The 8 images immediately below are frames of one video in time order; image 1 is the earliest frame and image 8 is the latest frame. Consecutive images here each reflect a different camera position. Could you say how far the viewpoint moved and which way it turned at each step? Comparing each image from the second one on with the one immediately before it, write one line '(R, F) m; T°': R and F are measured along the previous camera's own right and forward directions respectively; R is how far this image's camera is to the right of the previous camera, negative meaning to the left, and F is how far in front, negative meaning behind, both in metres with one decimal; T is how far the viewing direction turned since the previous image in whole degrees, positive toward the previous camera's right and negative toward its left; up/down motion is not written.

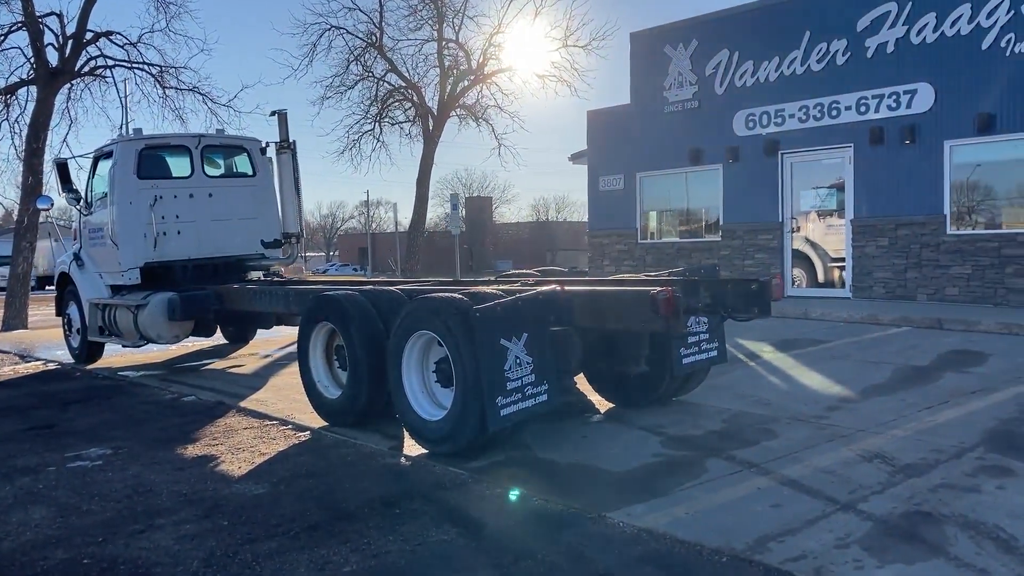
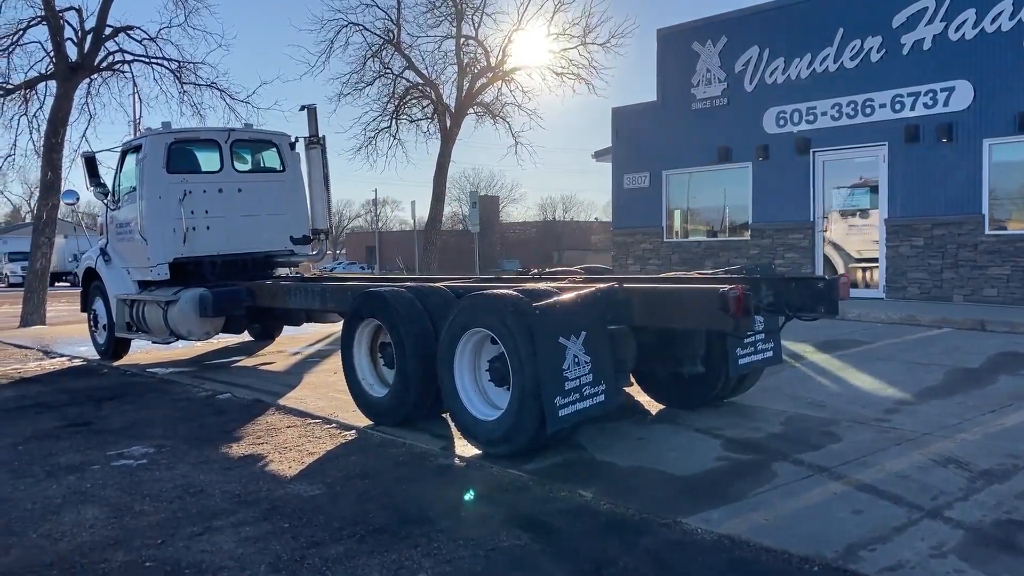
(-0.4, +0.2) m; 0°
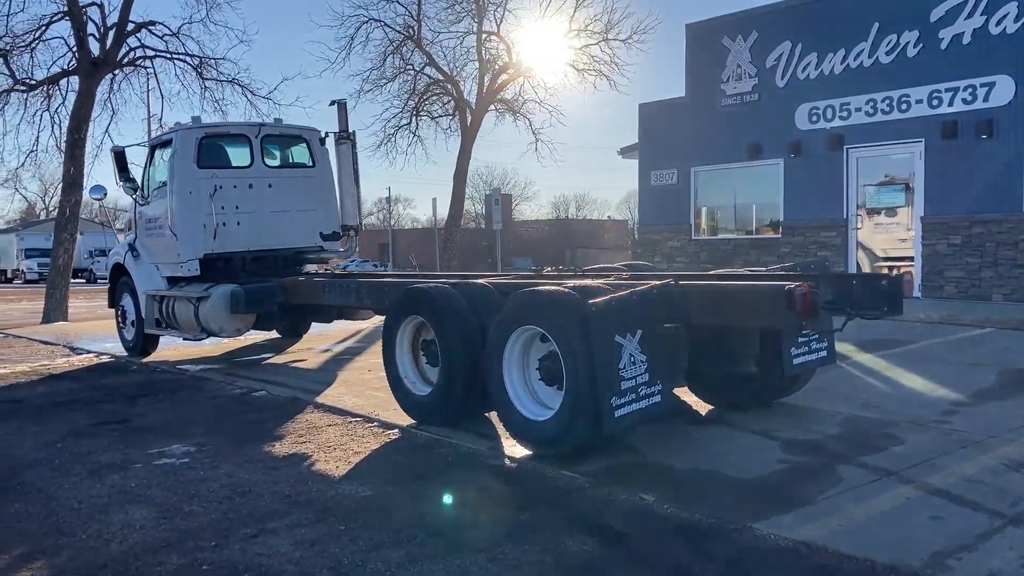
(-0.3, +0.2) m; -1°
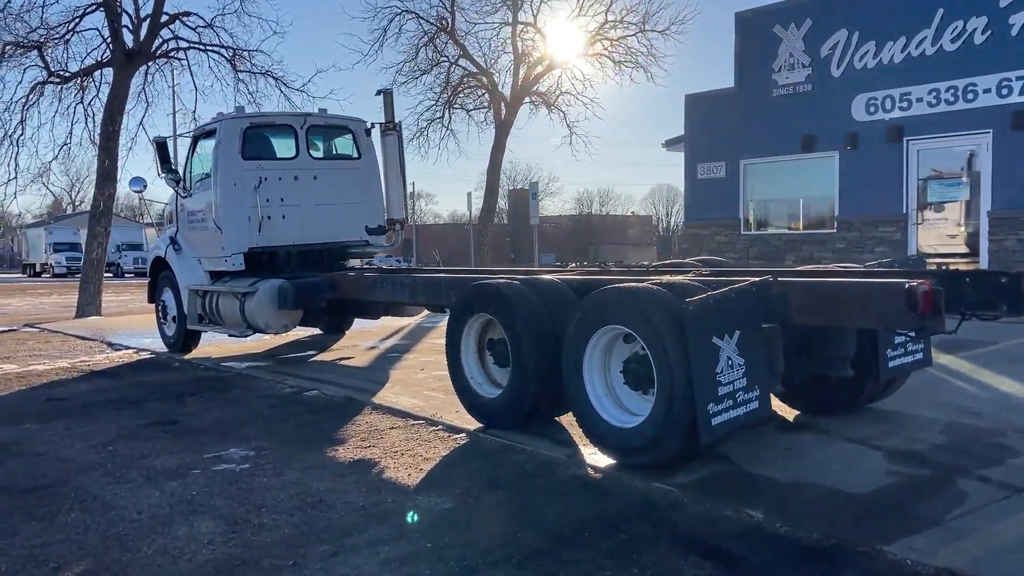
(-0.4, +0.4) m; -1°
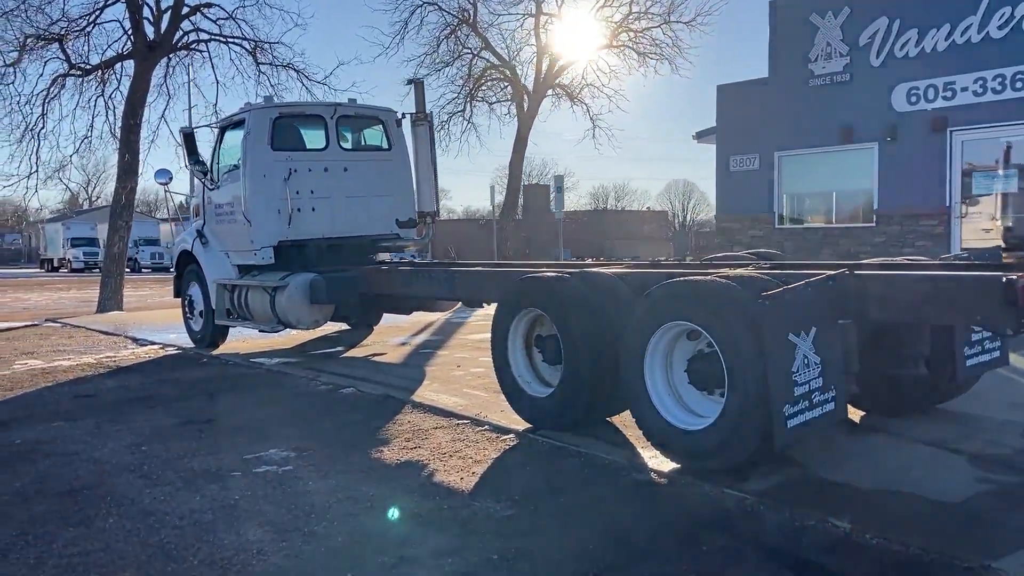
(-0.3, +0.3) m; -1°
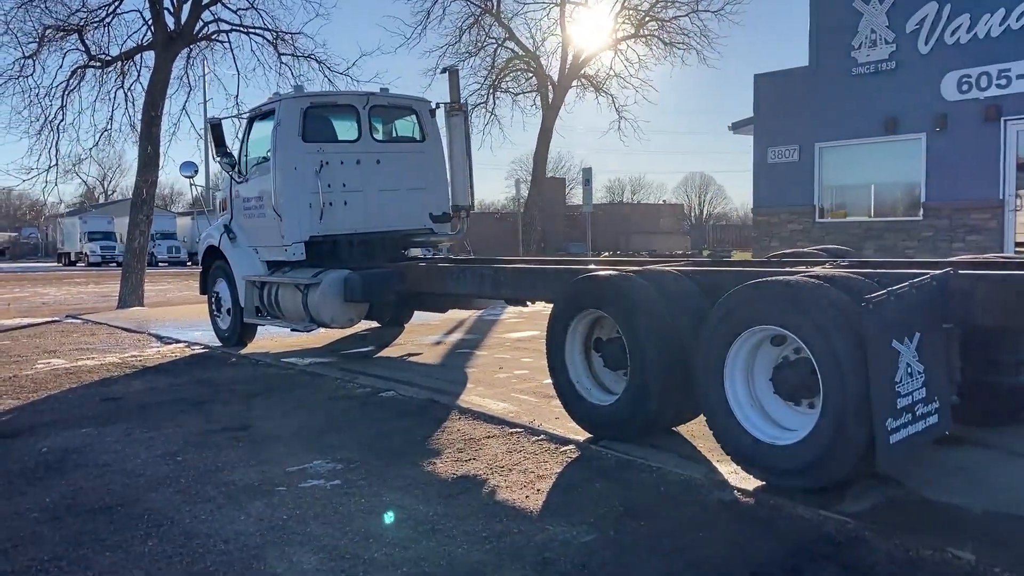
(-0.3, +0.4) m; -1°
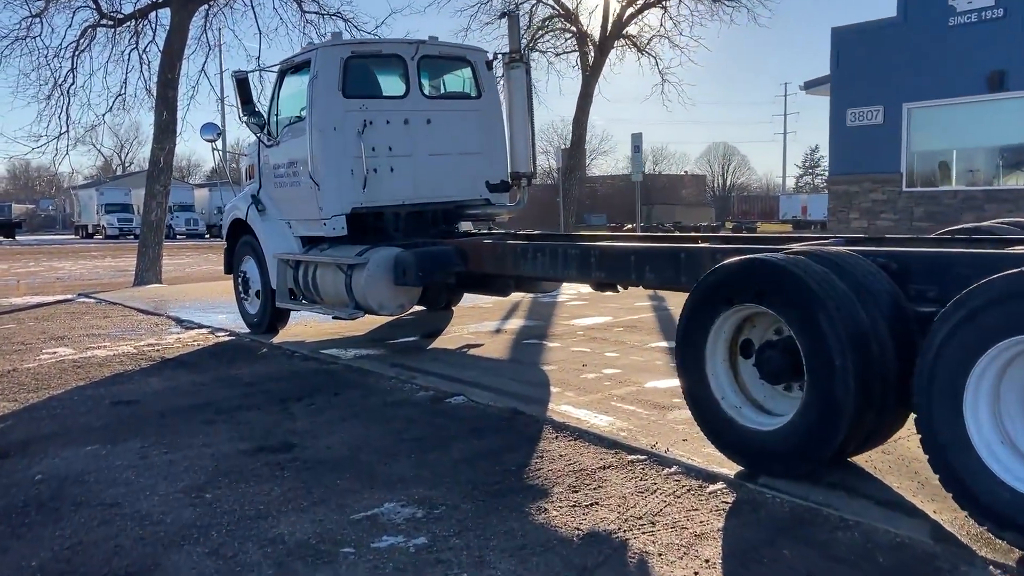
(-0.6, +1.4) m; -1°
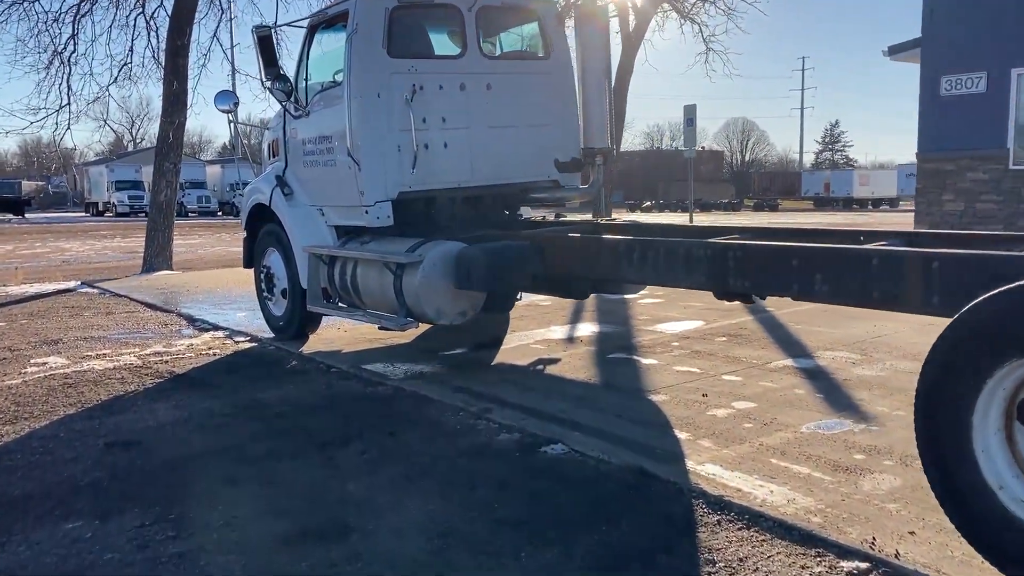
(-0.6, +1.6) m; -1°
